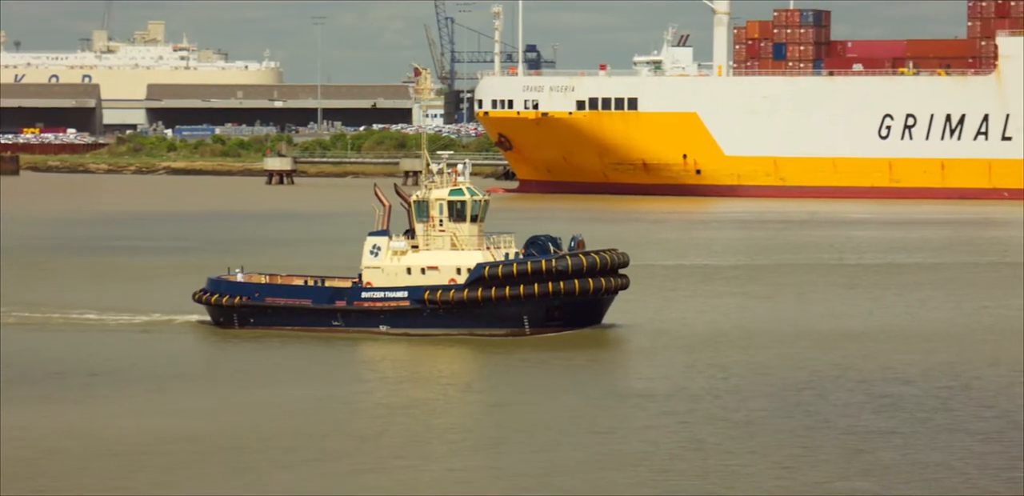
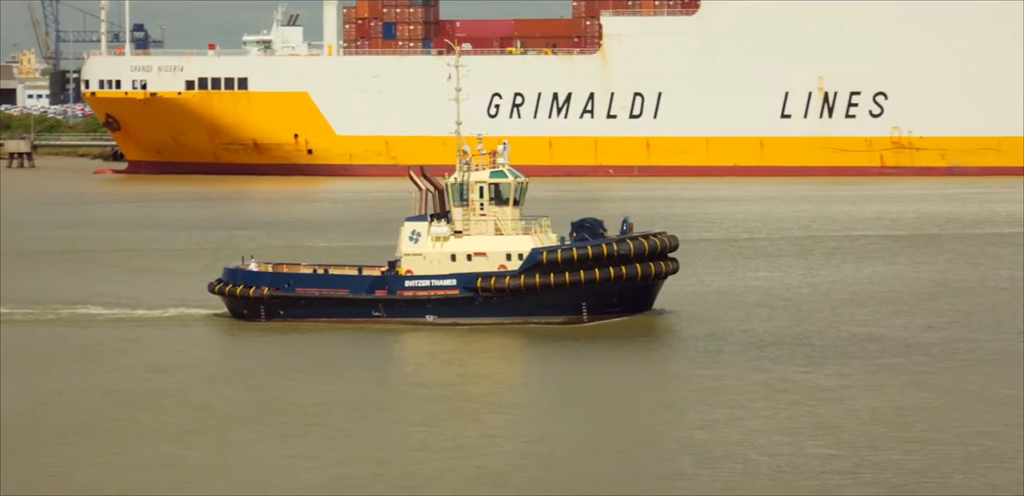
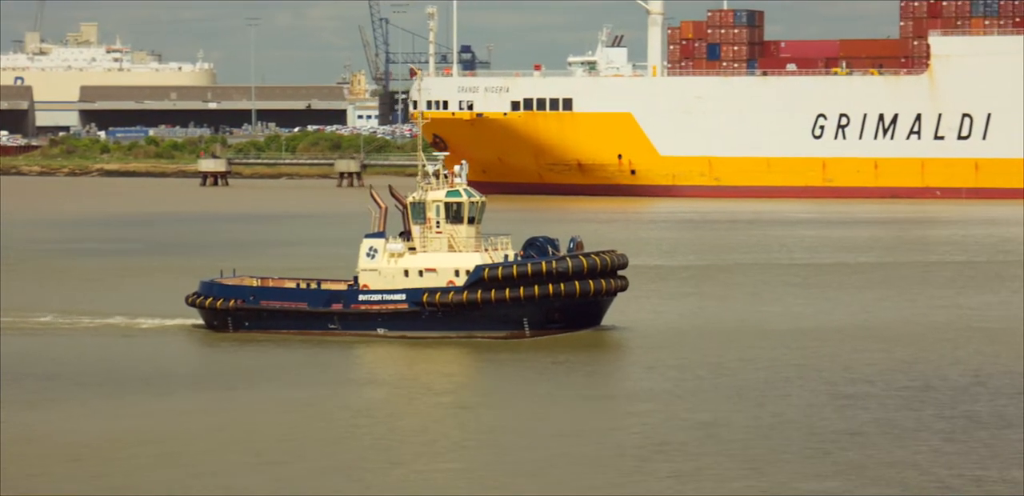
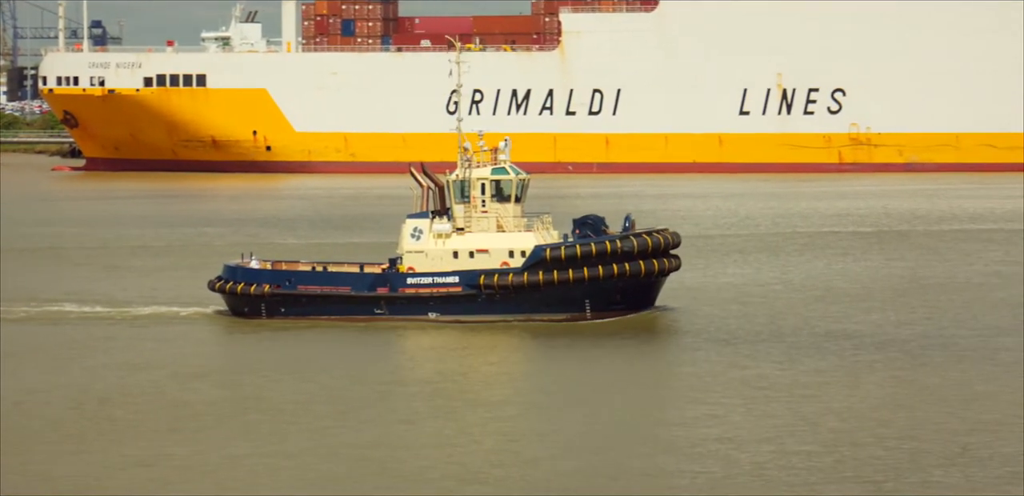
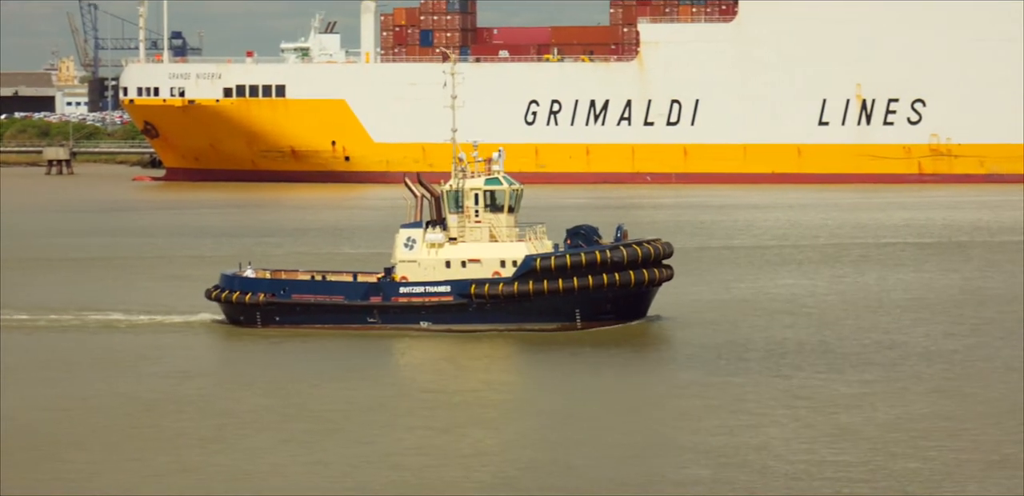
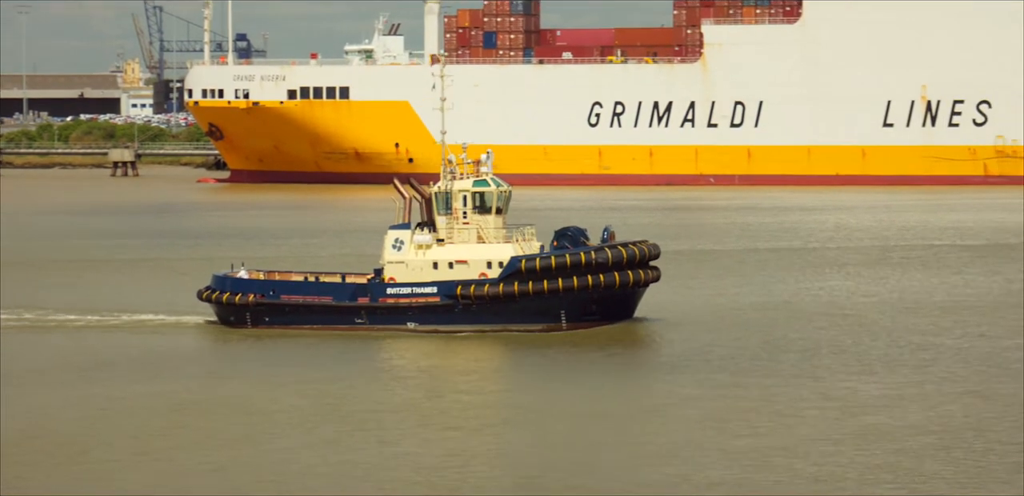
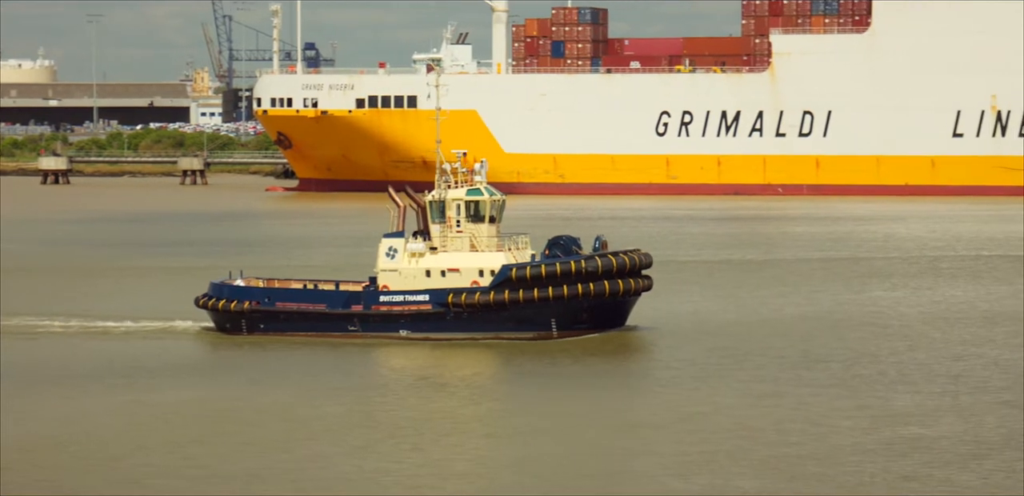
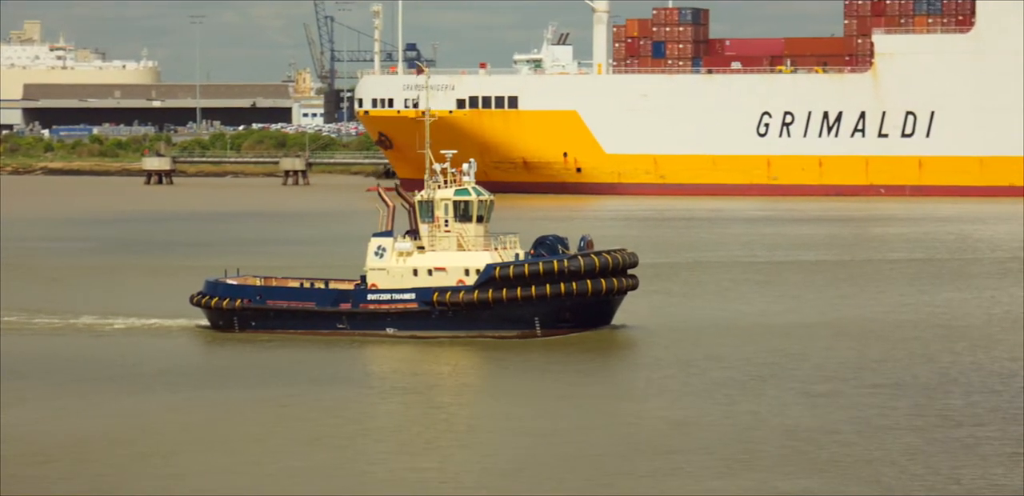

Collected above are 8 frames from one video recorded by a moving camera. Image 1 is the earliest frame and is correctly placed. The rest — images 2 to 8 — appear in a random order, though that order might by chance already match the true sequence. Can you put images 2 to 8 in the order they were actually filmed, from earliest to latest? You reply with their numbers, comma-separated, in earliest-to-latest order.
3, 8, 7, 6, 5, 2, 4
